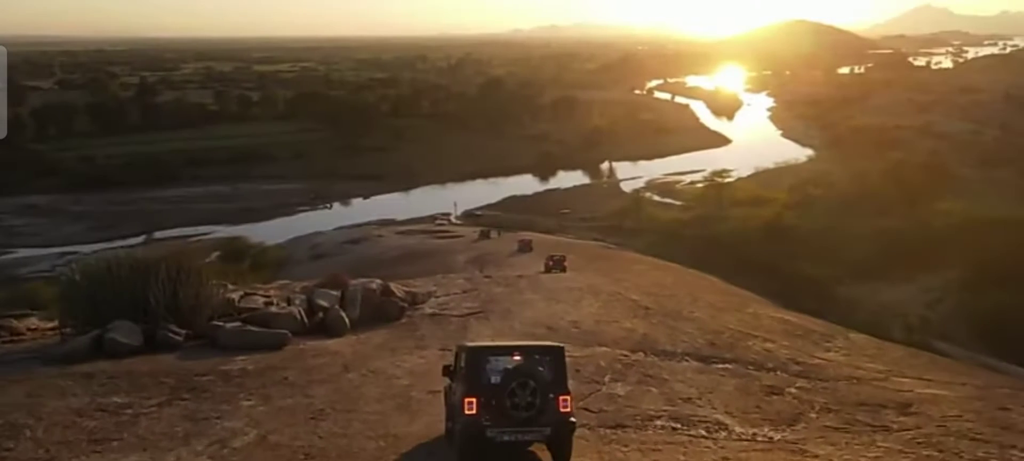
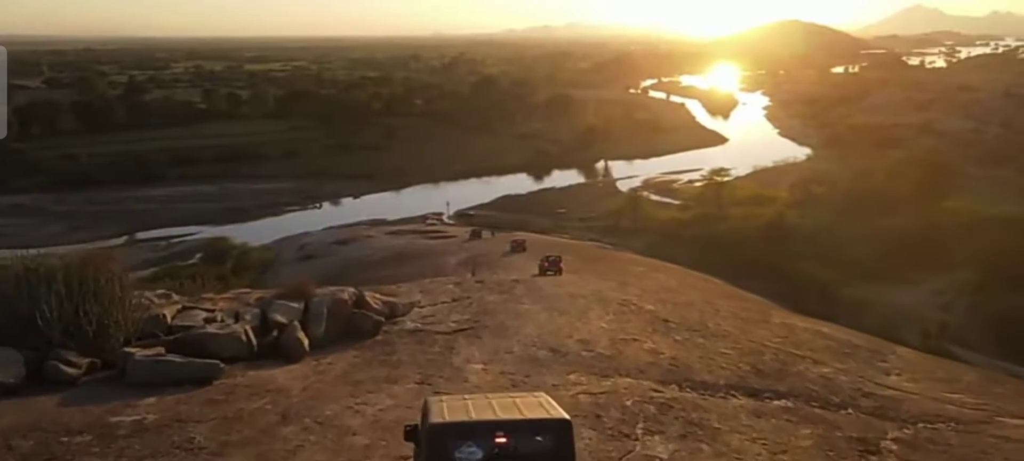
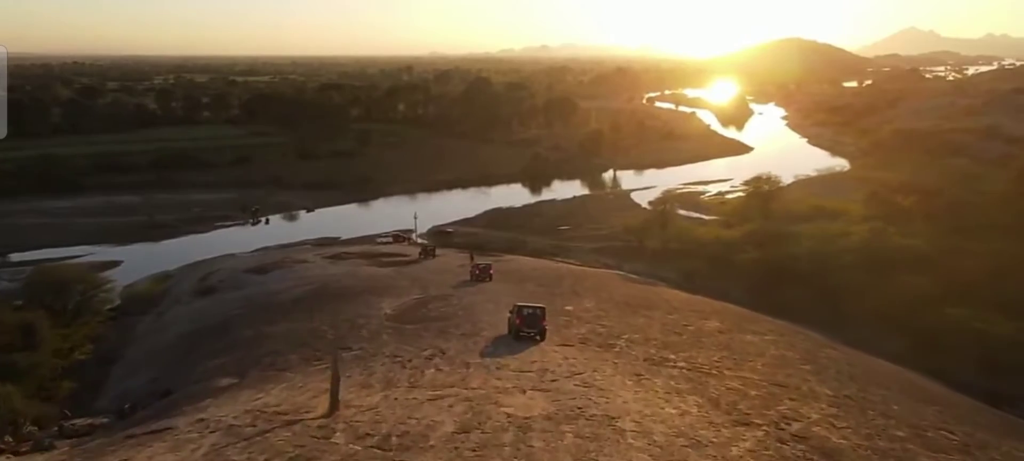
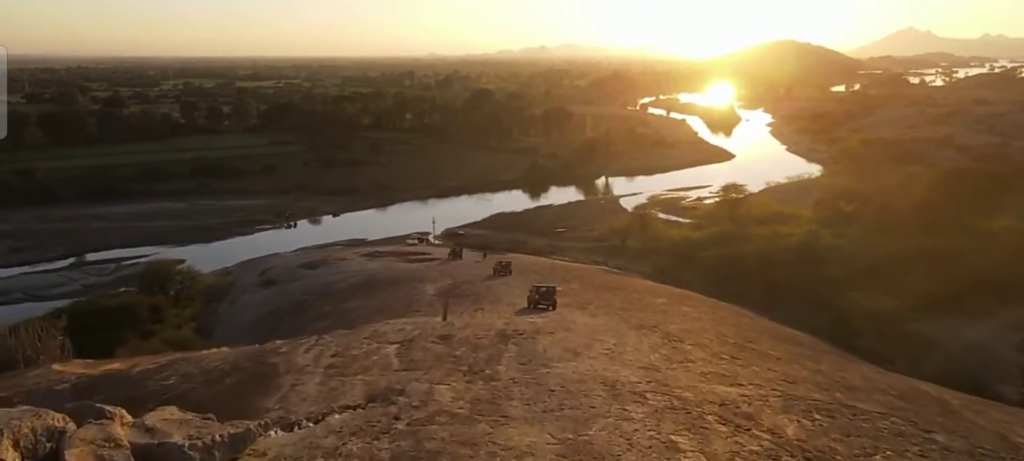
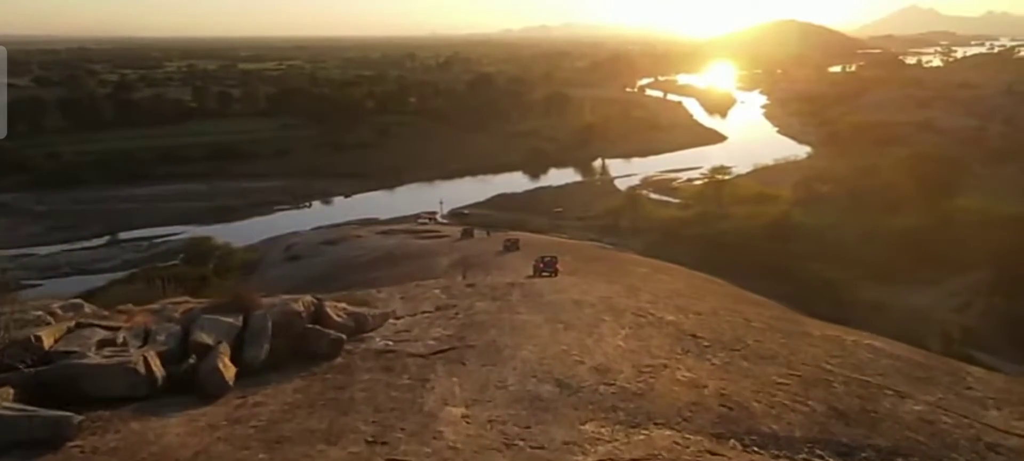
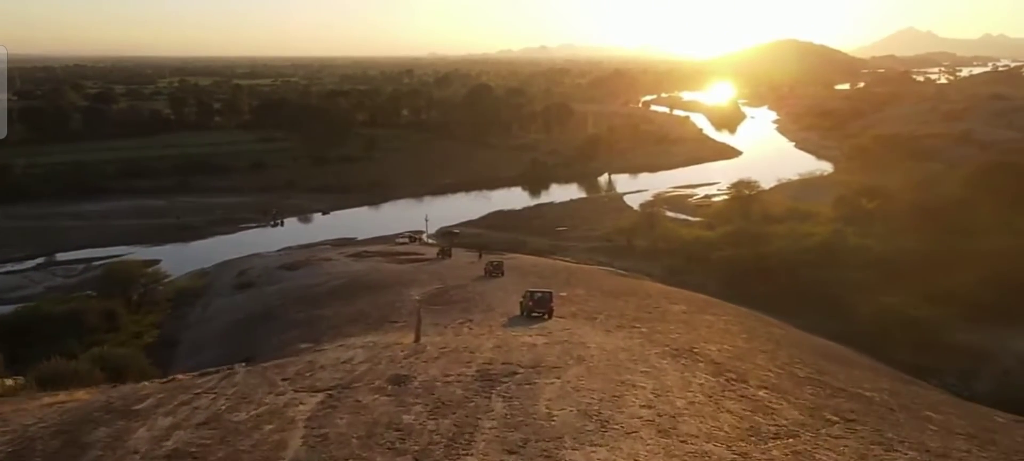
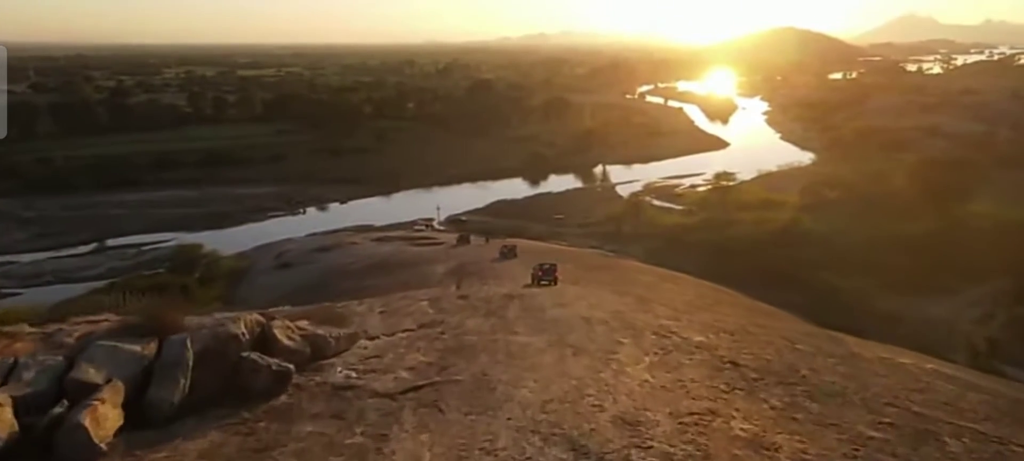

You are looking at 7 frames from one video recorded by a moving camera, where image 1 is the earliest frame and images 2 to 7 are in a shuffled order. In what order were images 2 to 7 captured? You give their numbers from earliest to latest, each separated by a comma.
2, 5, 7, 4, 6, 3
